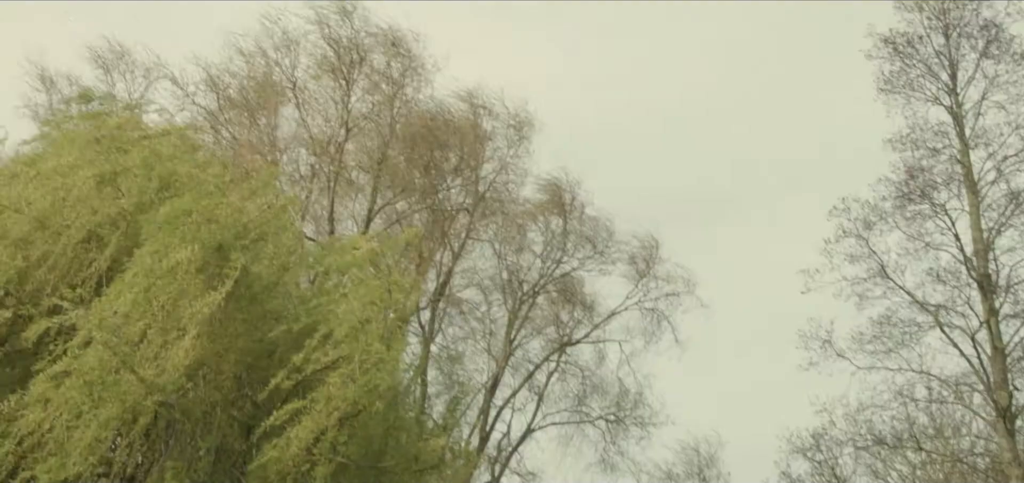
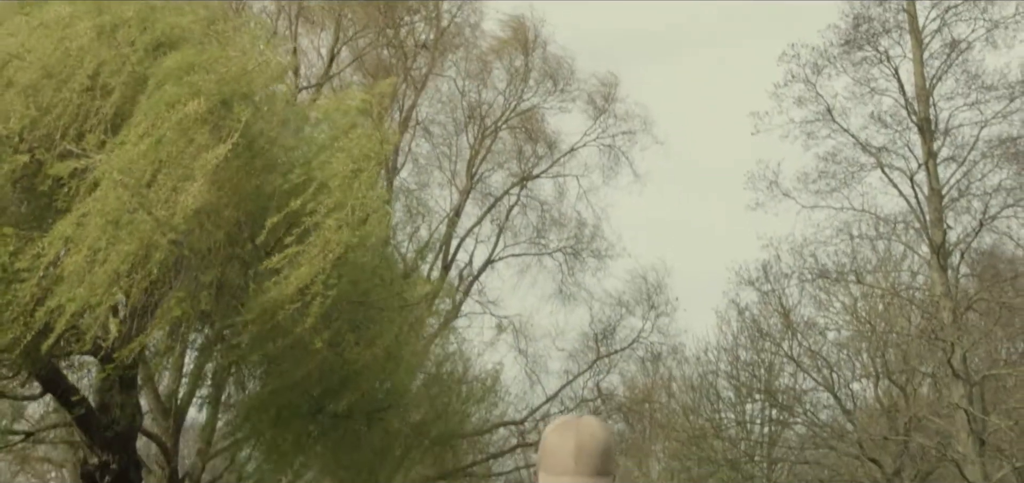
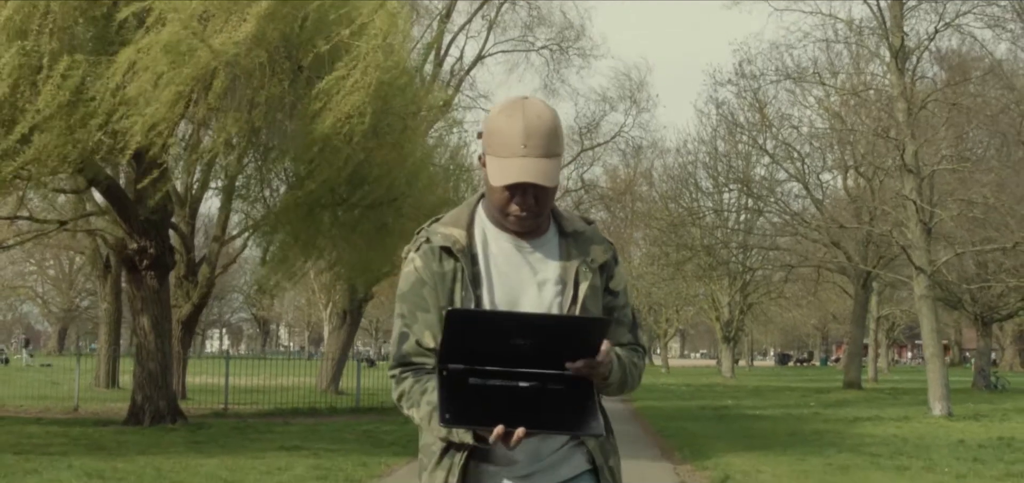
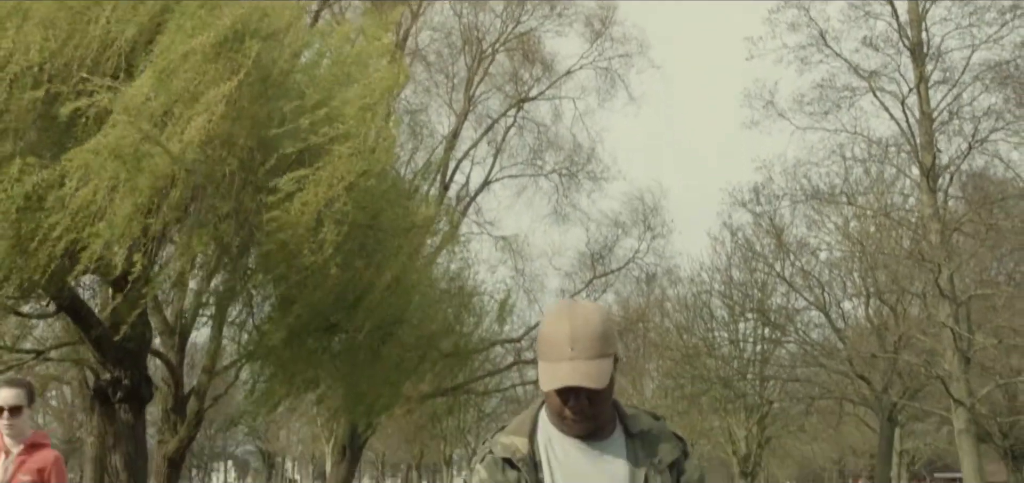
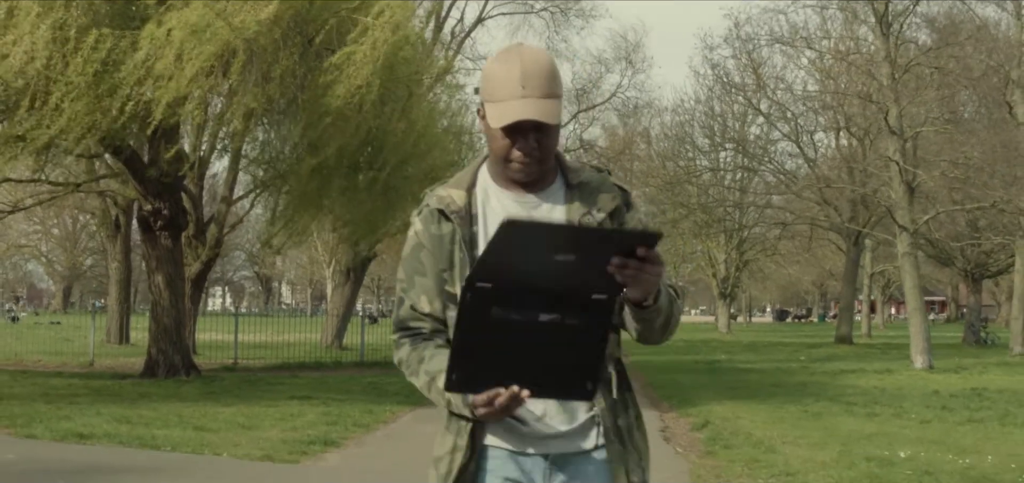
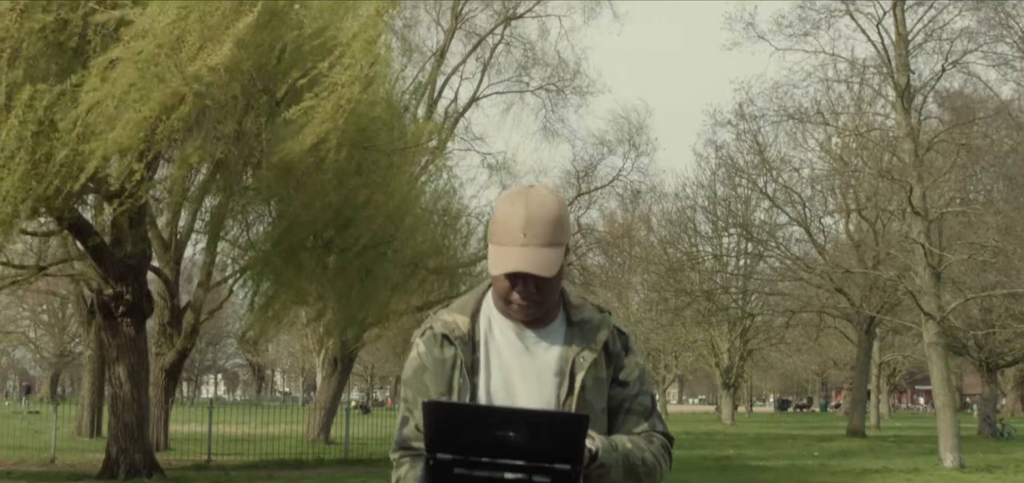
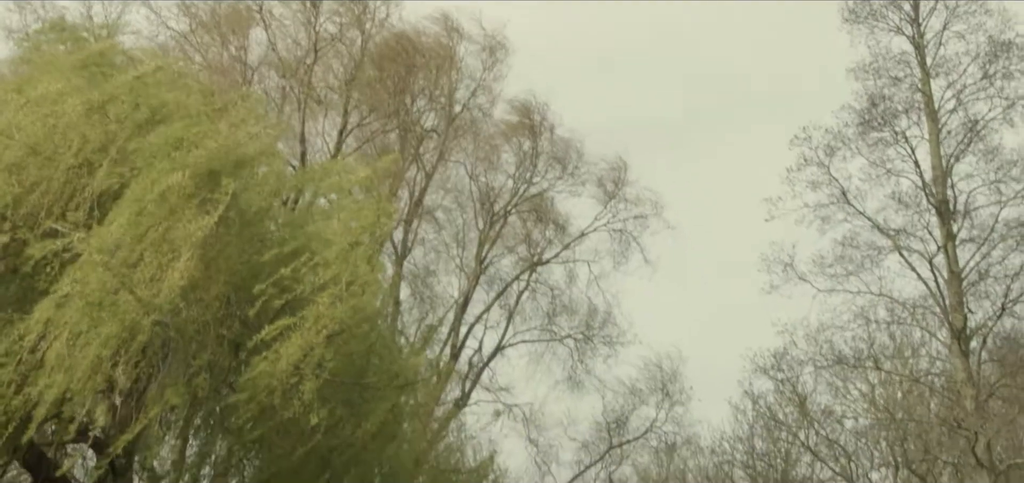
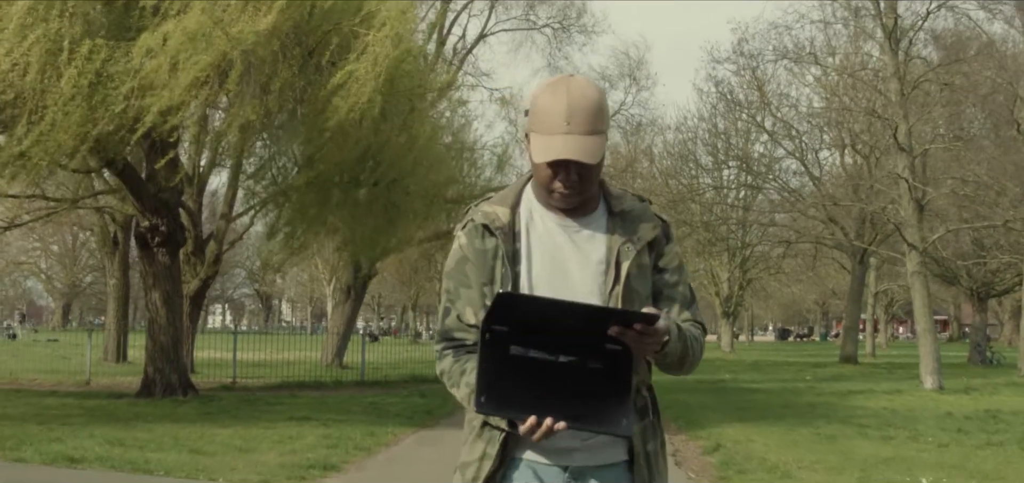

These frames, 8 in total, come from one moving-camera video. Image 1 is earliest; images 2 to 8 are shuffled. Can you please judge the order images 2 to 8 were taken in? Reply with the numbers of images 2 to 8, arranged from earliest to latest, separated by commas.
7, 2, 4, 6, 3, 8, 5
